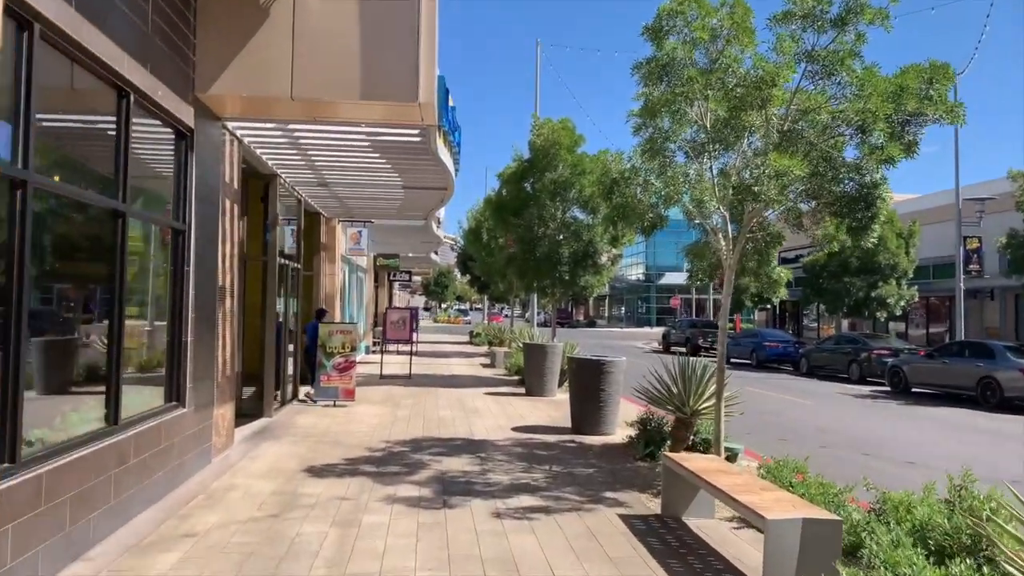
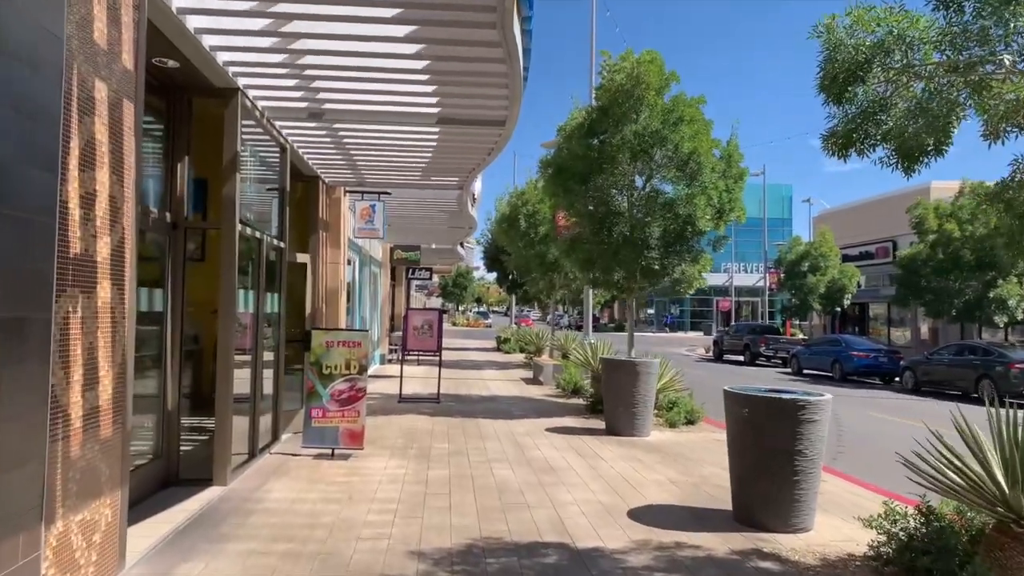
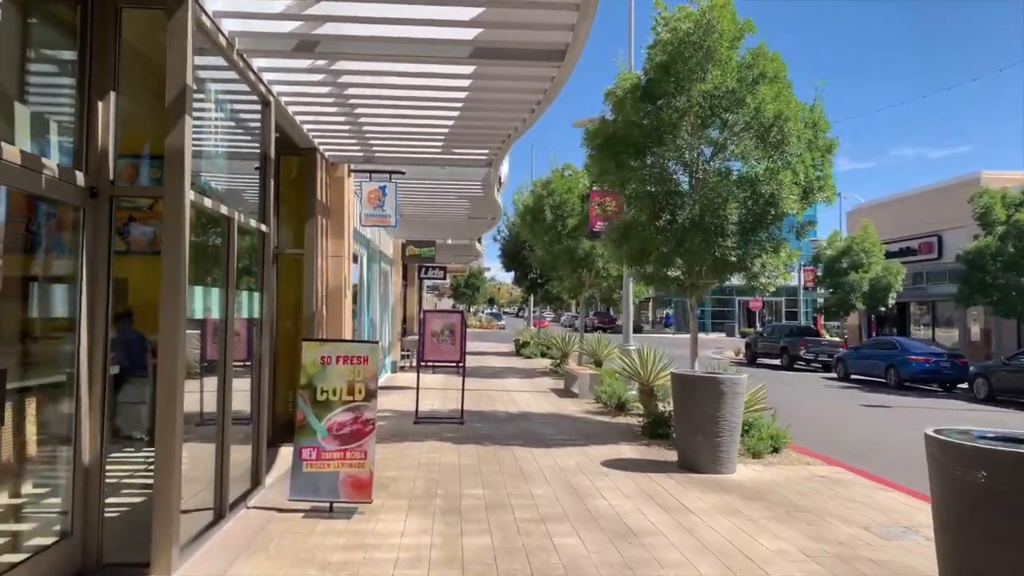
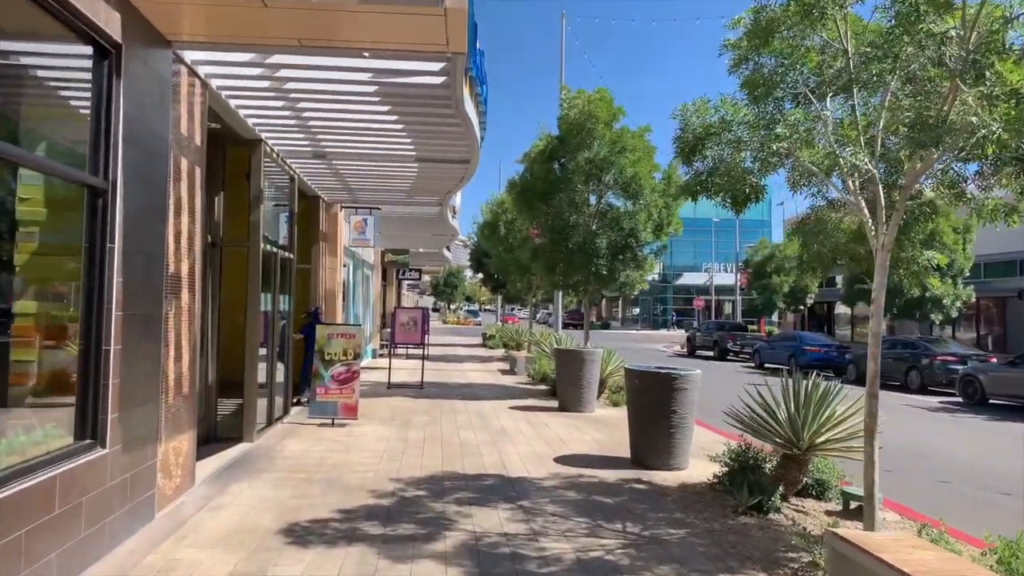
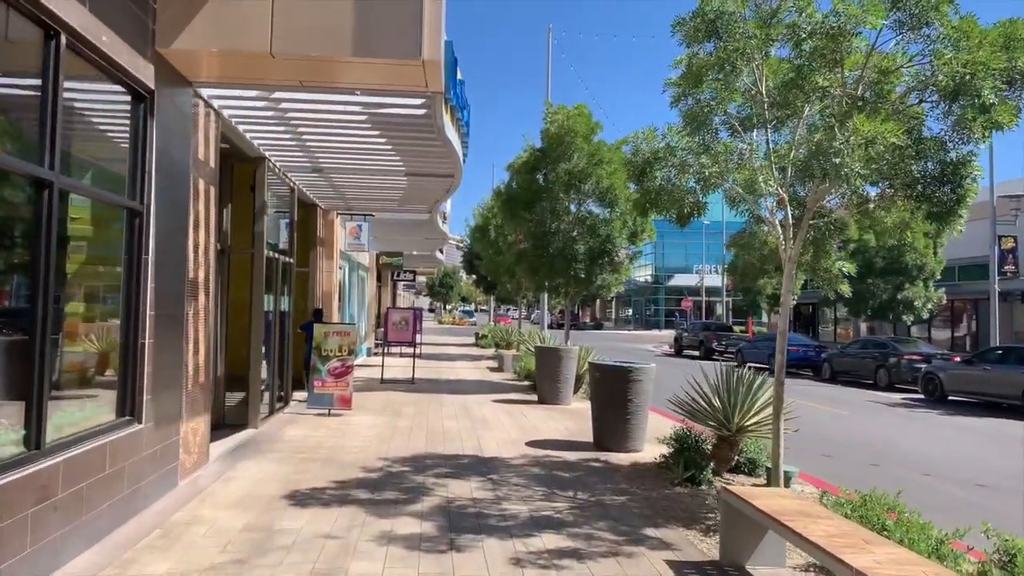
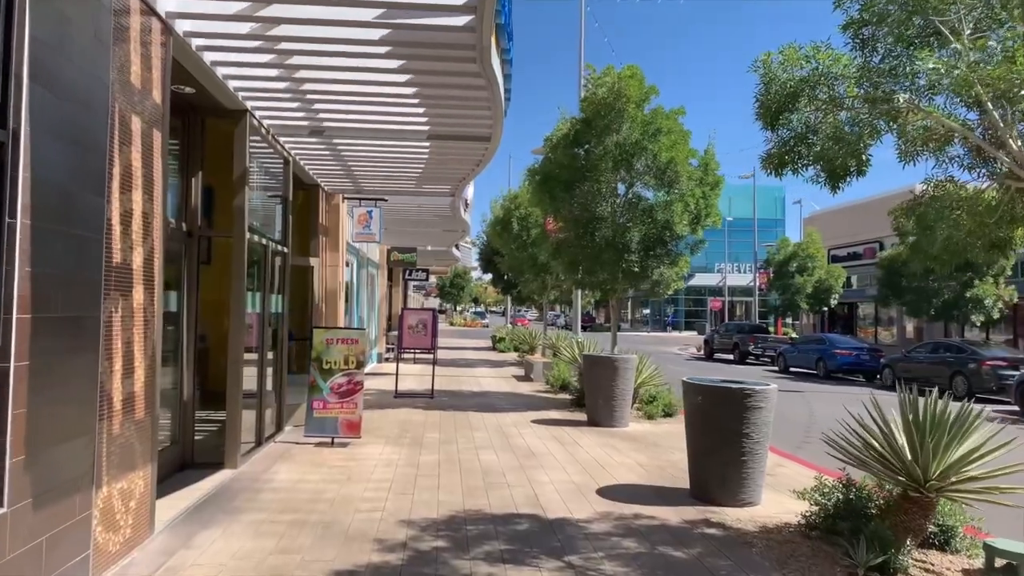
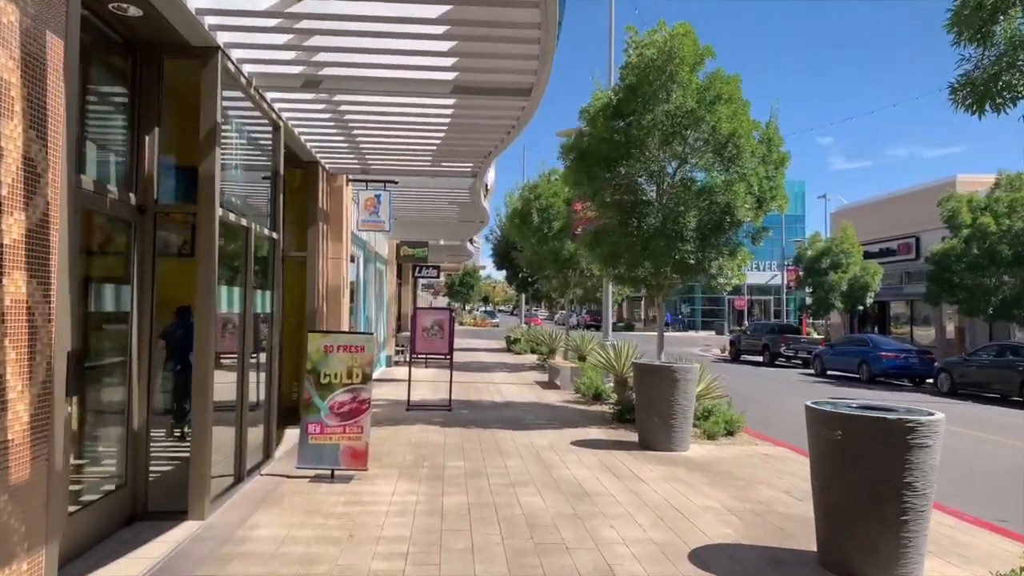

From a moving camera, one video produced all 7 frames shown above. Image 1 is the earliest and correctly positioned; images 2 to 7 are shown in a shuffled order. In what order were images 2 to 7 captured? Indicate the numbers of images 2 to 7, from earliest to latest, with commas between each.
5, 4, 6, 2, 7, 3
